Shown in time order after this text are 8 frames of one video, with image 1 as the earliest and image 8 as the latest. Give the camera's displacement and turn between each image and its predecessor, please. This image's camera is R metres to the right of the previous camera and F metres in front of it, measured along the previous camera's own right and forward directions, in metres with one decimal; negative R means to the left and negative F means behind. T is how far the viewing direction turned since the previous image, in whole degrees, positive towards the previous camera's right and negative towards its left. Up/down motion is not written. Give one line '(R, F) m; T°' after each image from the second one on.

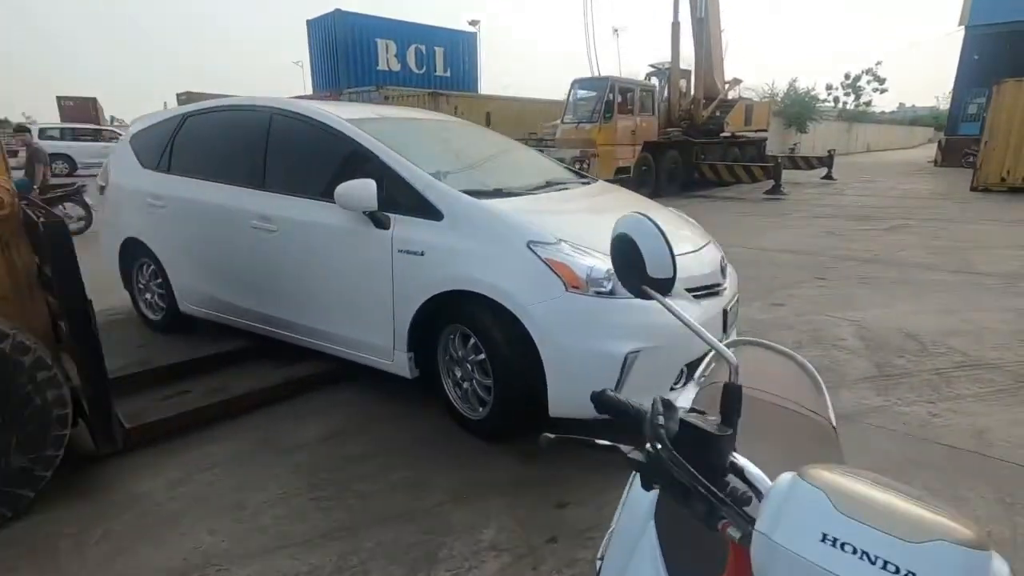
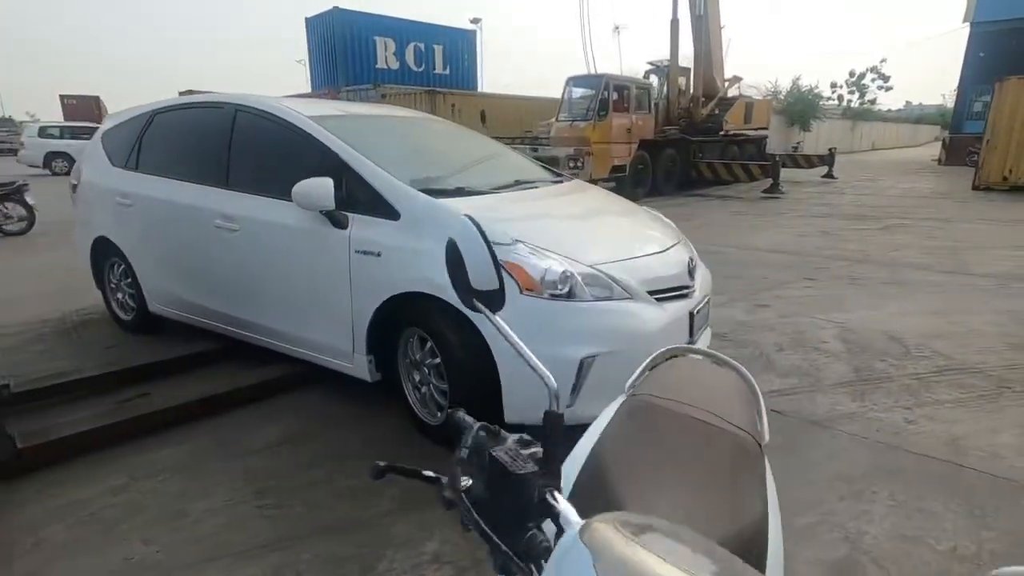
(+0.3, +0.1) m; 0°
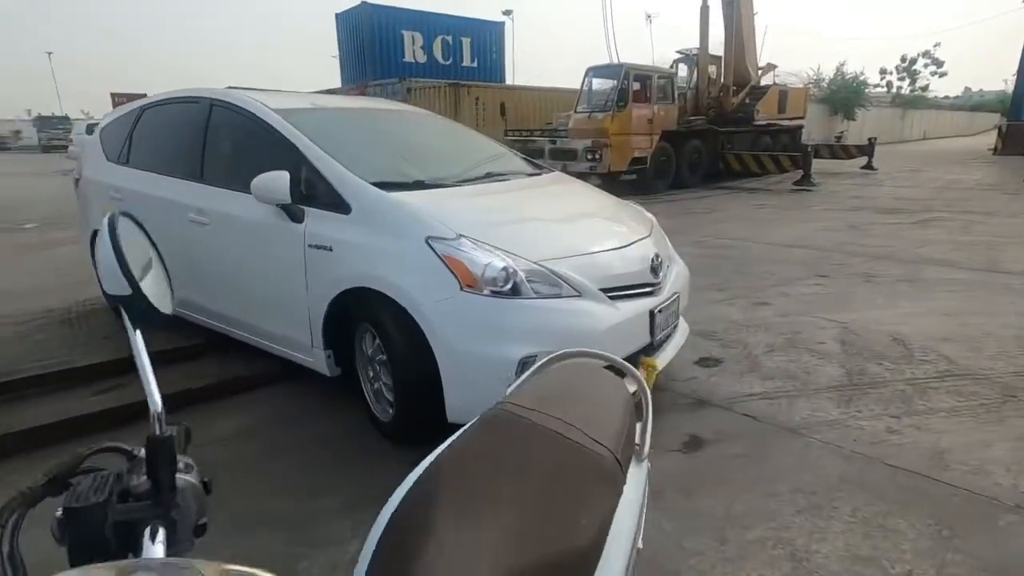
(+0.4, +0.1) m; -4°
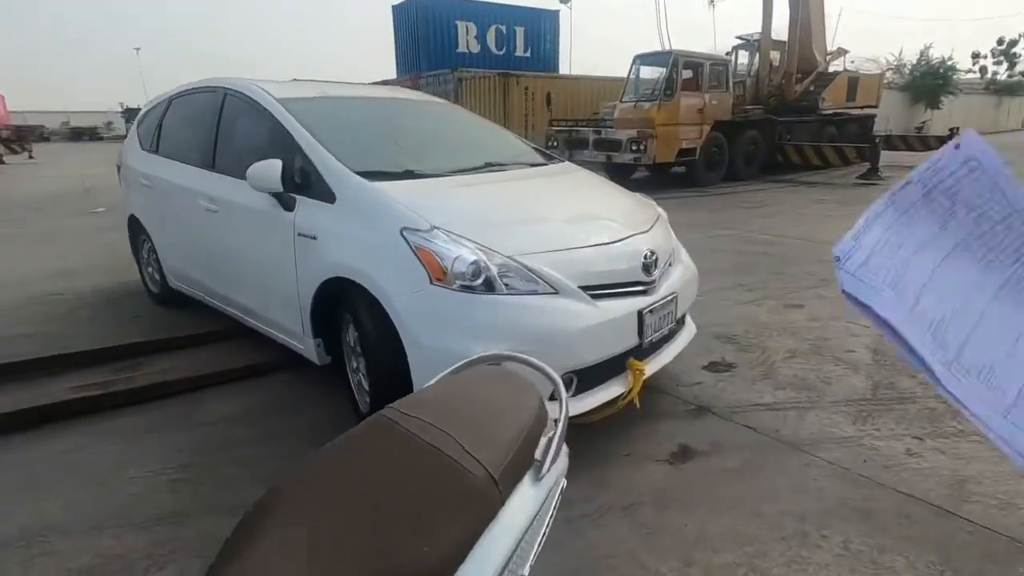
(+0.4, +0.1) m; -6°
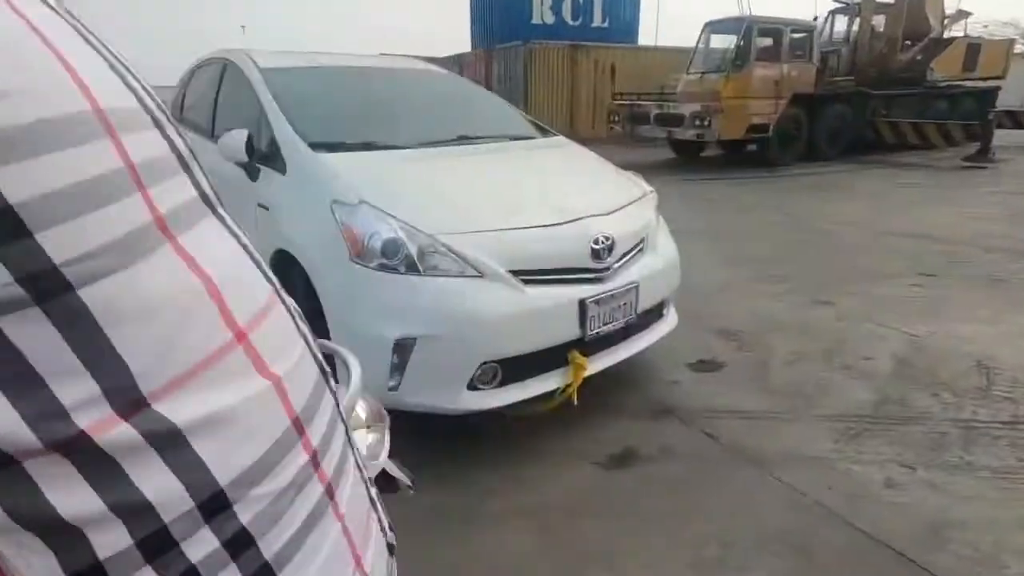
(+0.7, +0.2) m; -8°
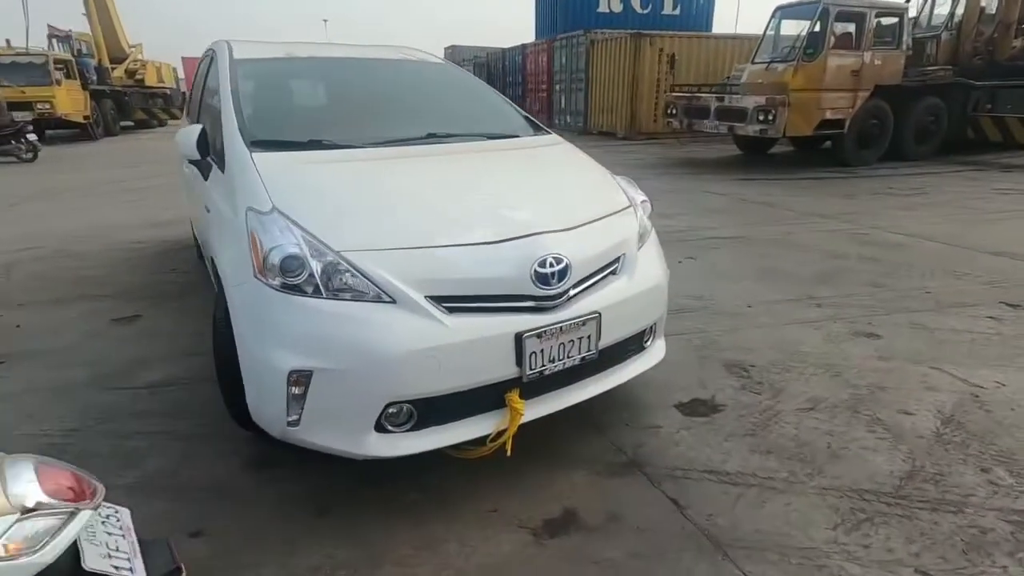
(+0.5, +0.4) m; -7°
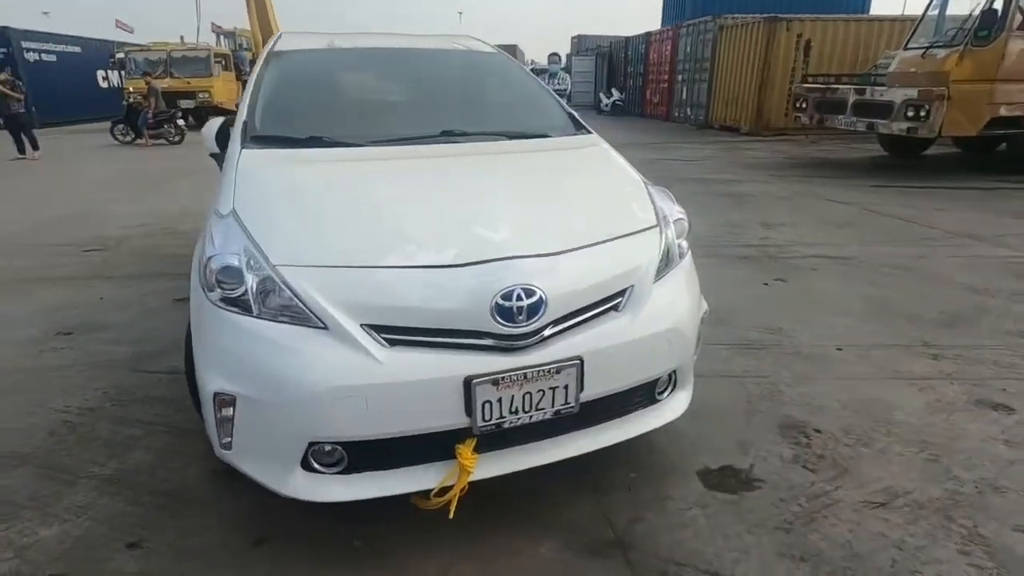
(+0.5, +0.4) m; -12°
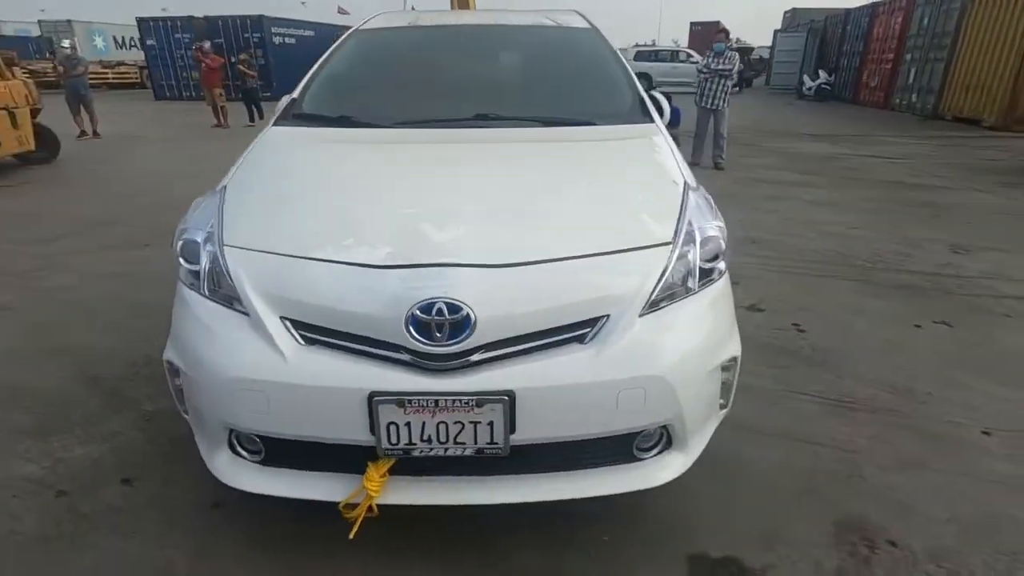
(+0.7, +0.4) m; -18°
